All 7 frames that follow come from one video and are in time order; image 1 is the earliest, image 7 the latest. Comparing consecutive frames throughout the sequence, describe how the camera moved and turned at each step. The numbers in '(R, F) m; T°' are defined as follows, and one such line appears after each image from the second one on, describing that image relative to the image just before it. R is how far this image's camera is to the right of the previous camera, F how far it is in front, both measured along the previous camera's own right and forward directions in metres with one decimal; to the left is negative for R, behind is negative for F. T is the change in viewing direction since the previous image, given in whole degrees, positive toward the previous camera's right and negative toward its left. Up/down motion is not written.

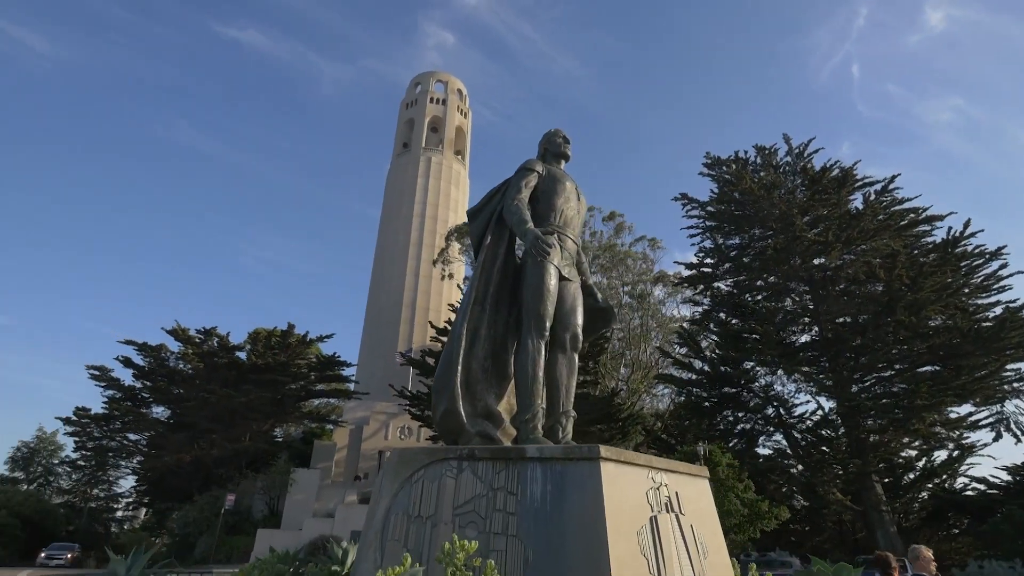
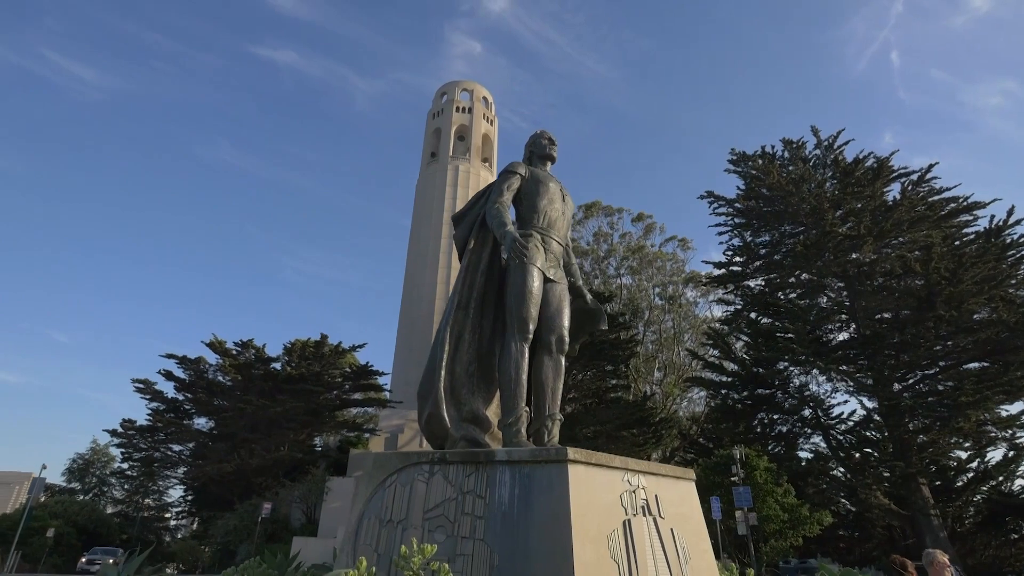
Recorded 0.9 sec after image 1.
(+0.4, 0.0) m; -4°
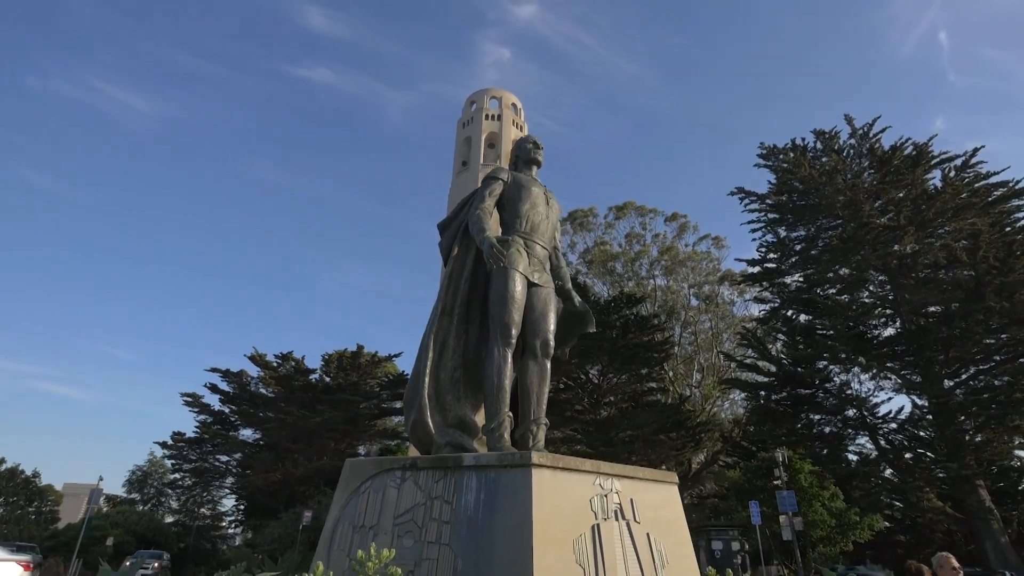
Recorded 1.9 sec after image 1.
(+0.4, 0.0) m; -4°
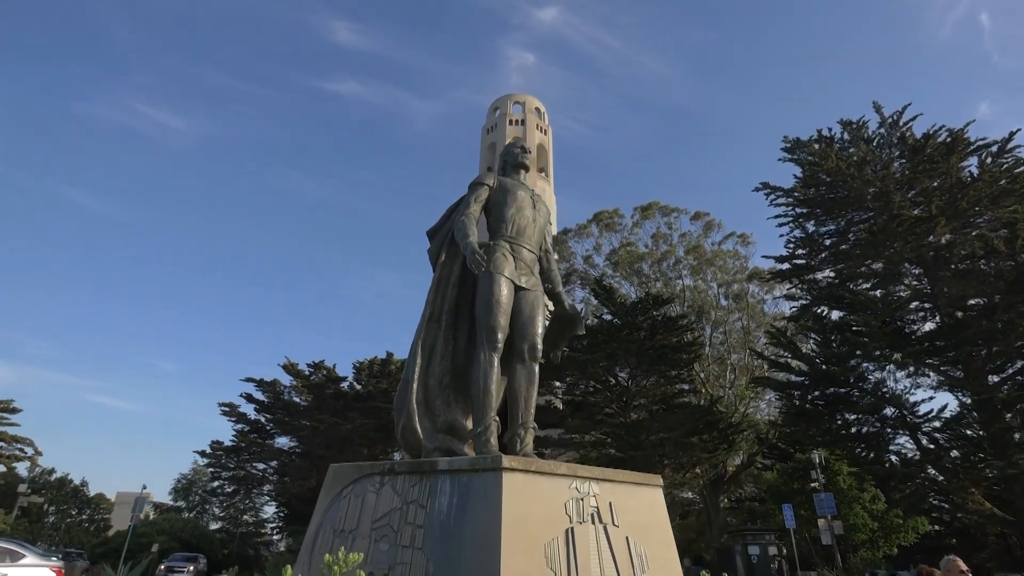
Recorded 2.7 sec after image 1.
(+0.4, 0.0) m; -3°
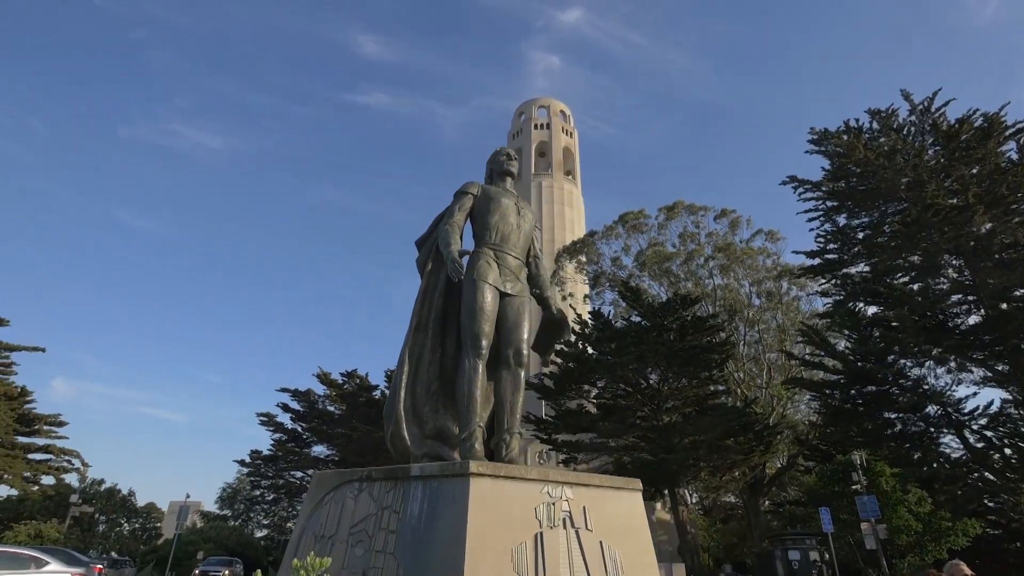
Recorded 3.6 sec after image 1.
(+0.4, 0.0) m; -3°
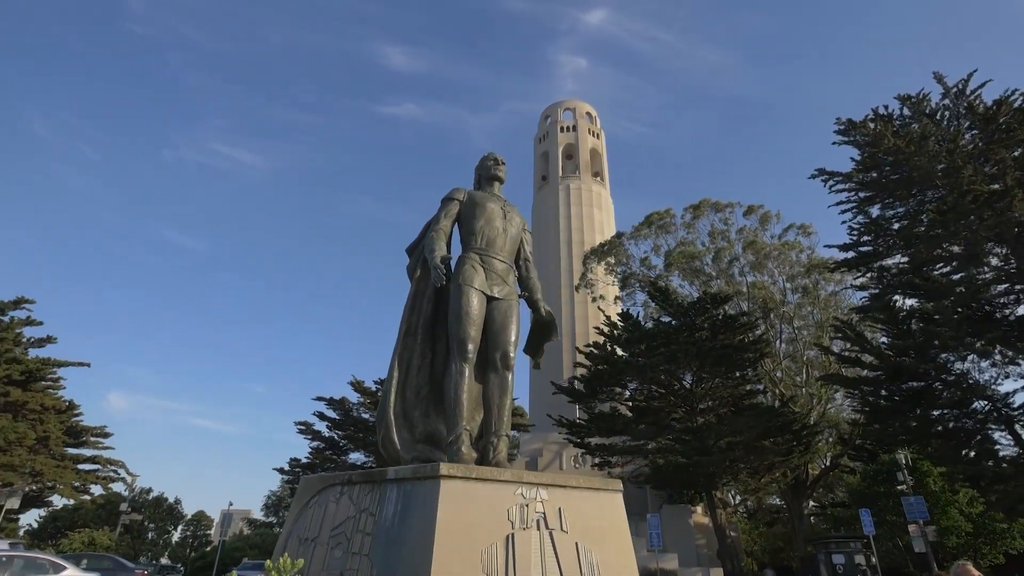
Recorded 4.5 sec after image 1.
(+0.4, 0.0) m; -4°
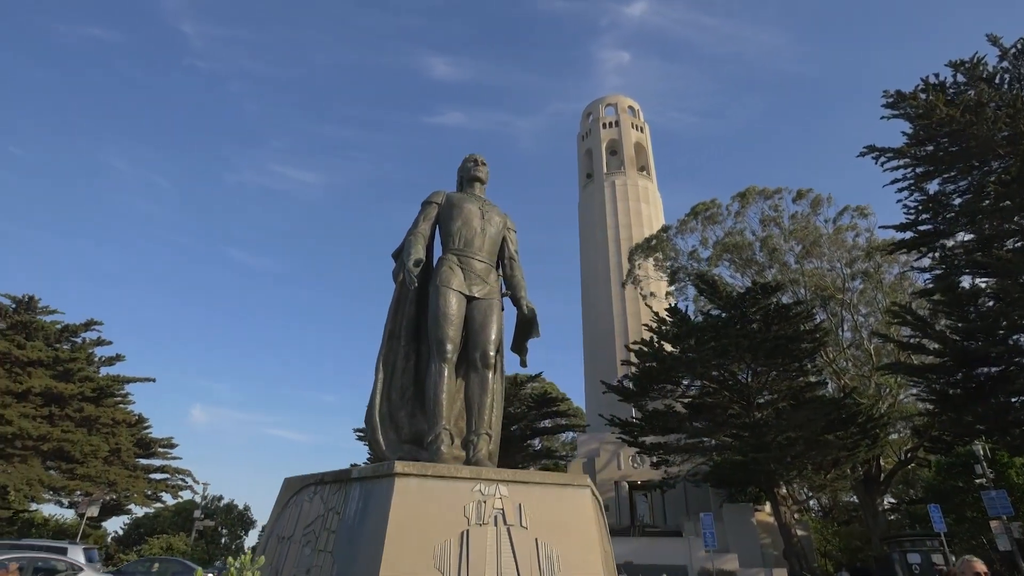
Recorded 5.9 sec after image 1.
(+0.6, 0.0) m; -6°
